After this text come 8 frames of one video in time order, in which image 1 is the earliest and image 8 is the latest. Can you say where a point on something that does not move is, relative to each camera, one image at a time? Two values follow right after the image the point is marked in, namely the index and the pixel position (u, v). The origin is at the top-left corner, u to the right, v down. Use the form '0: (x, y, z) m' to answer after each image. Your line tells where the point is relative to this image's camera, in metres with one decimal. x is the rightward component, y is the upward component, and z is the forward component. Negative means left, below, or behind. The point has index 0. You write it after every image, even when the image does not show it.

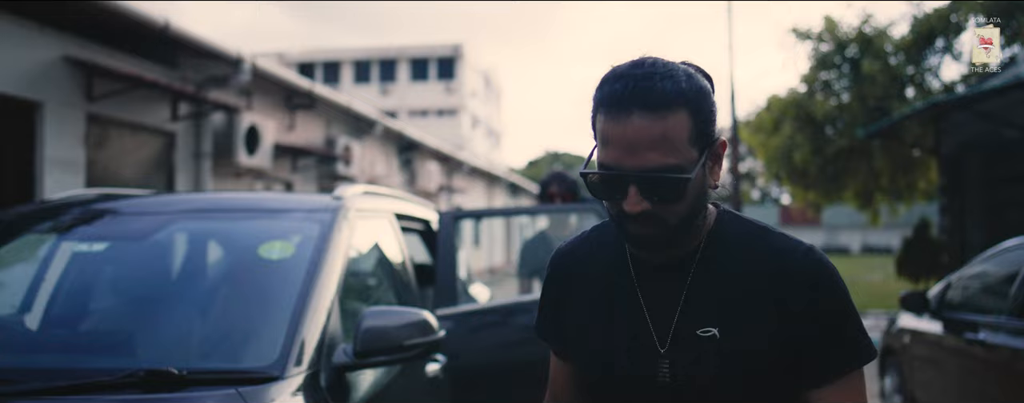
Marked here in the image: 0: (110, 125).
0: (-3.9, +0.7, +7.9) m
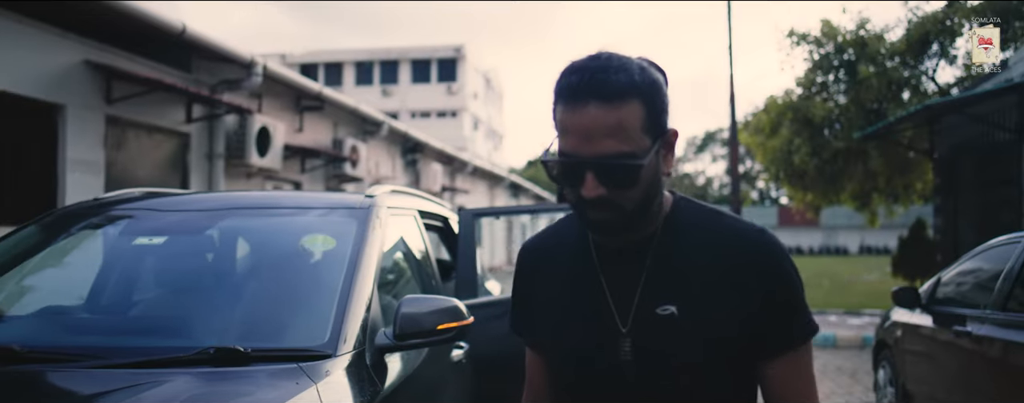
0: (-3.9, +0.7, +8.2) m
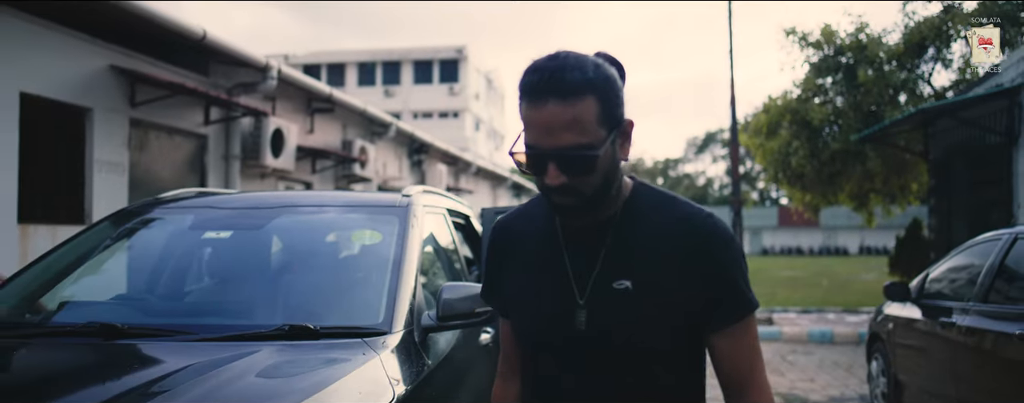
0: (-3.8, +0.7, +8.5) m
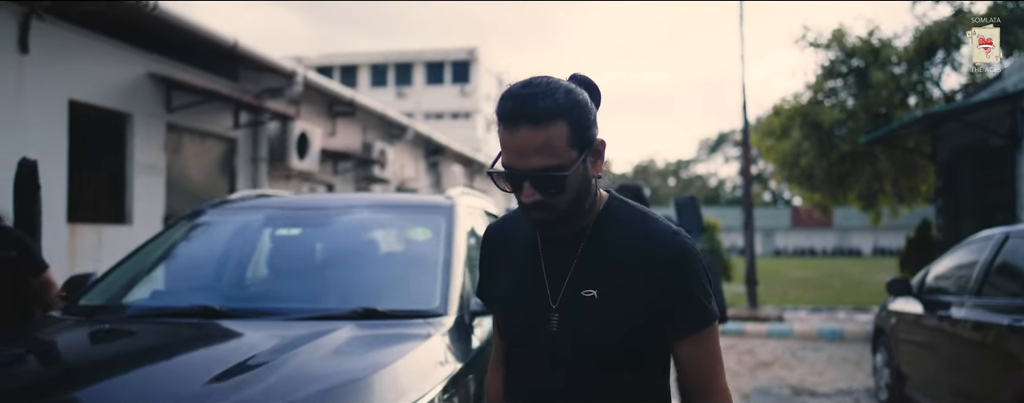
0: (-3.6, +0.7, +8.8) m
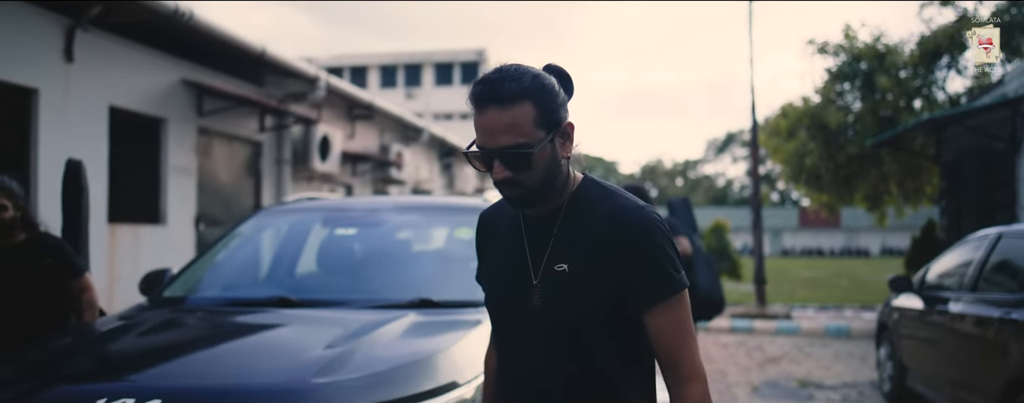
0: (-3.4, +0.7, +9.2) m
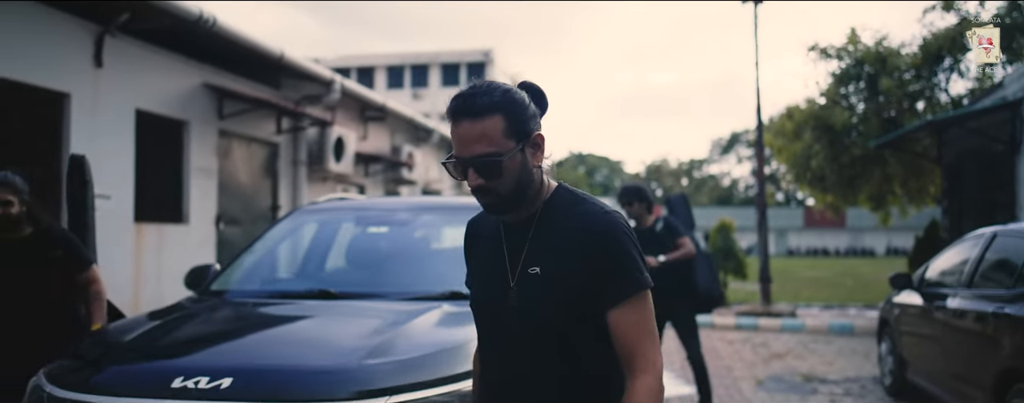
0: (-3.2, +0.7, +9.4) m
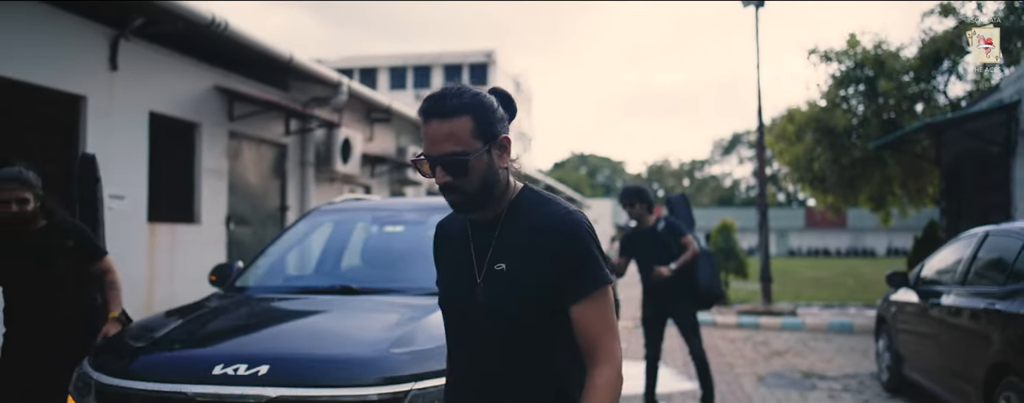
0: (-3.2, +0.7, +9.6) m
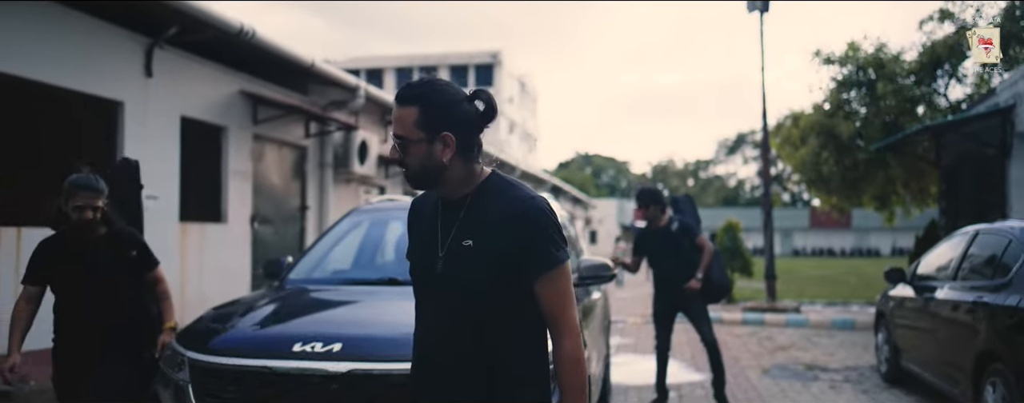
0: (-3.0, +0.7, +10.0) m
